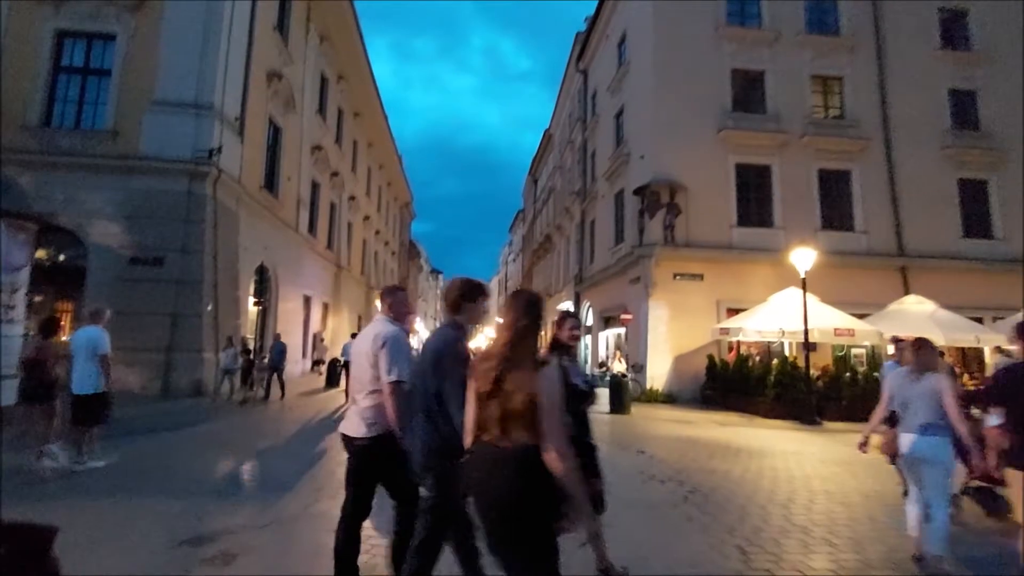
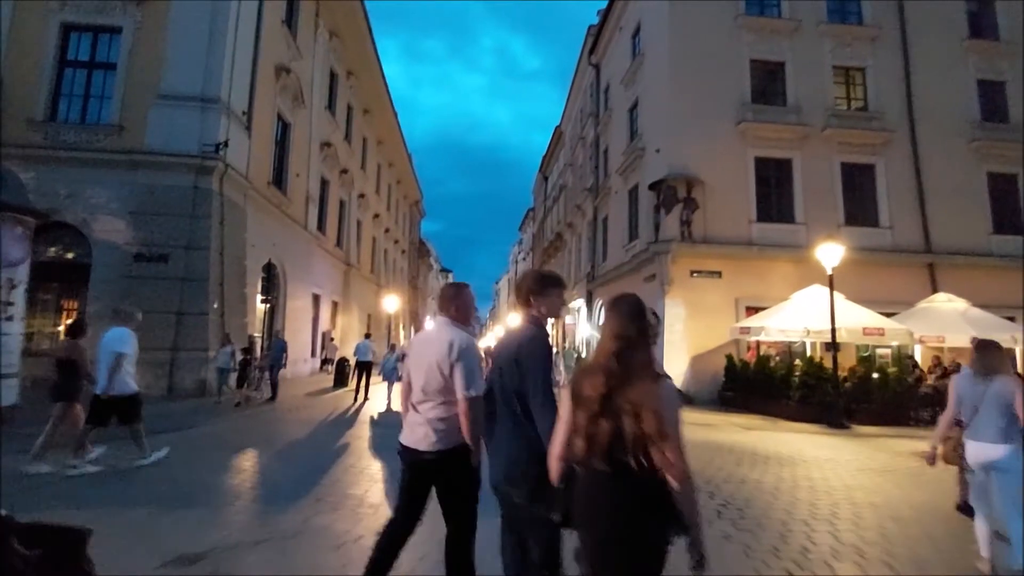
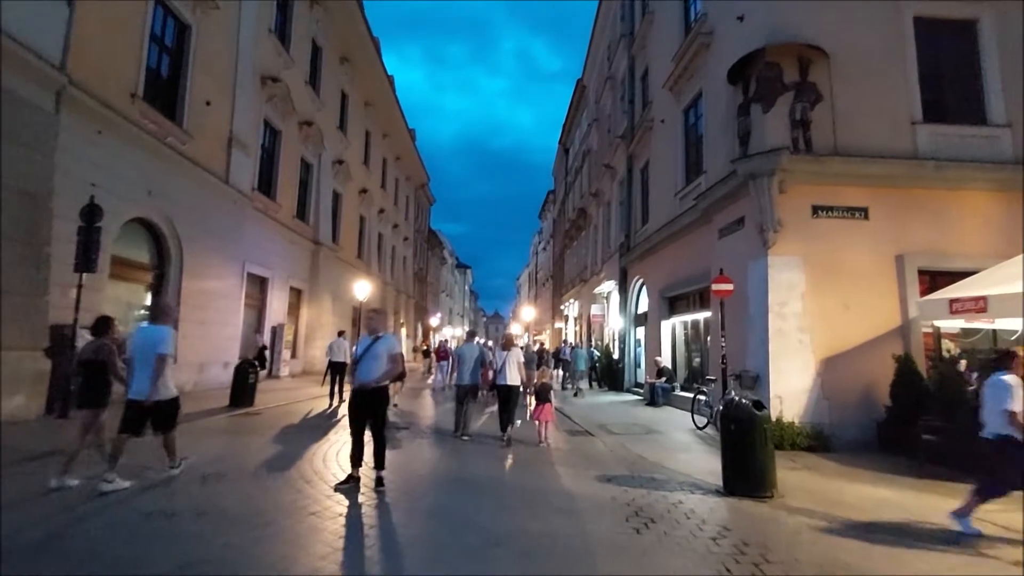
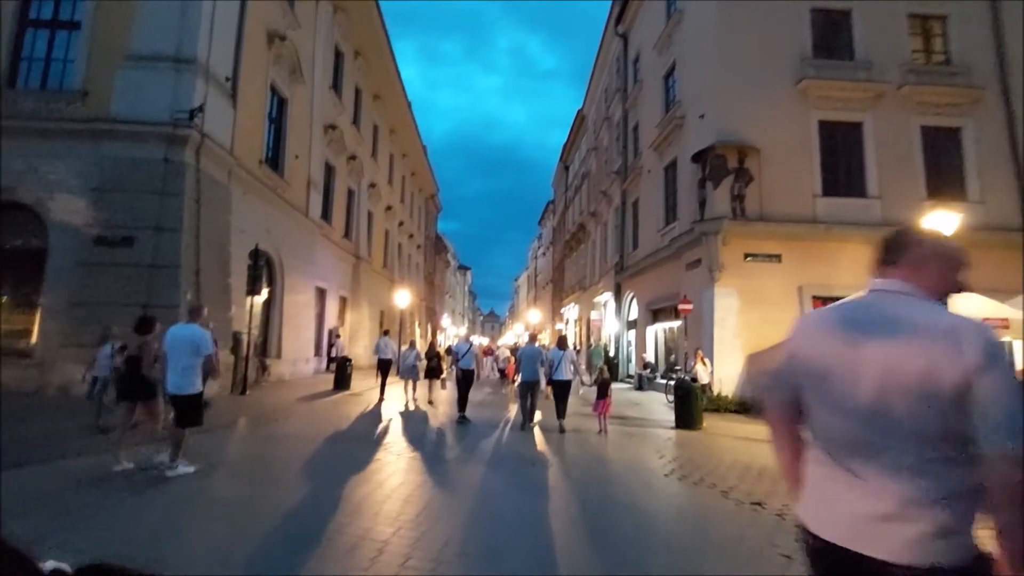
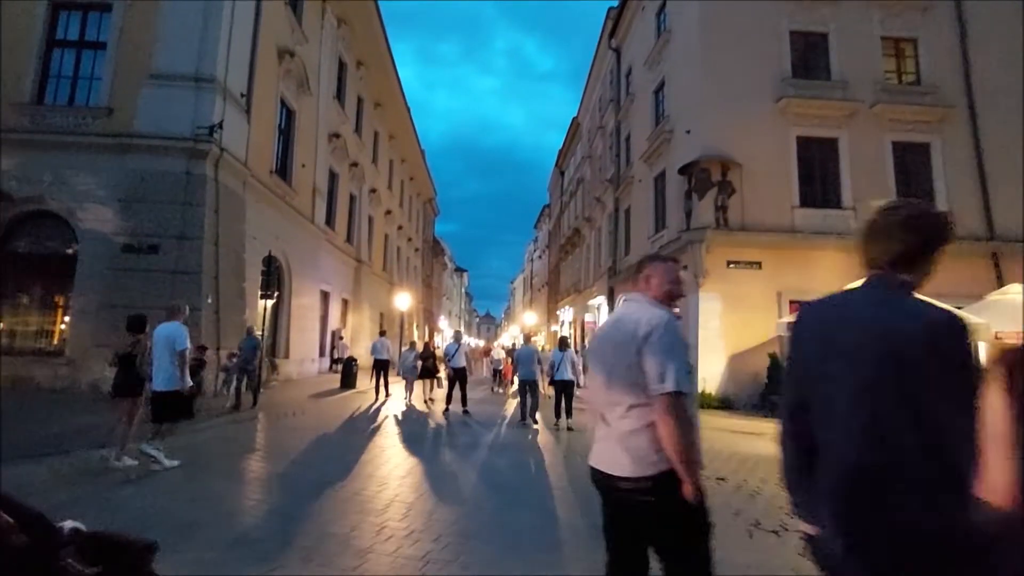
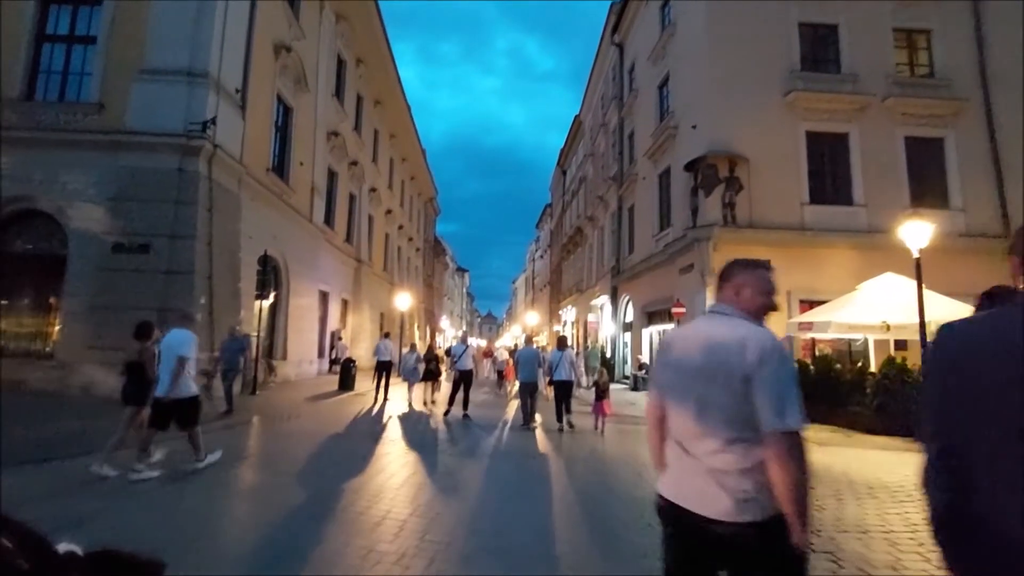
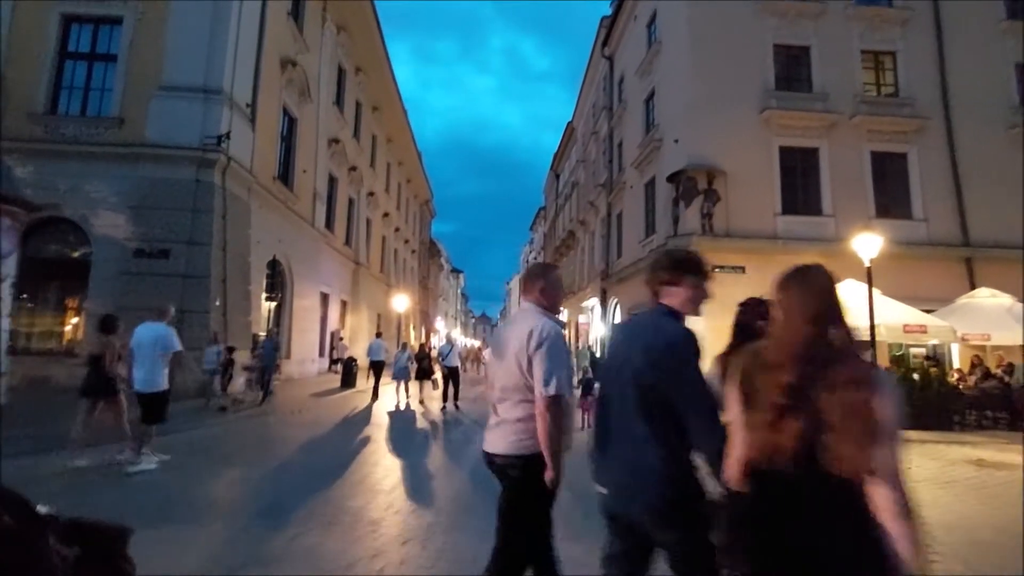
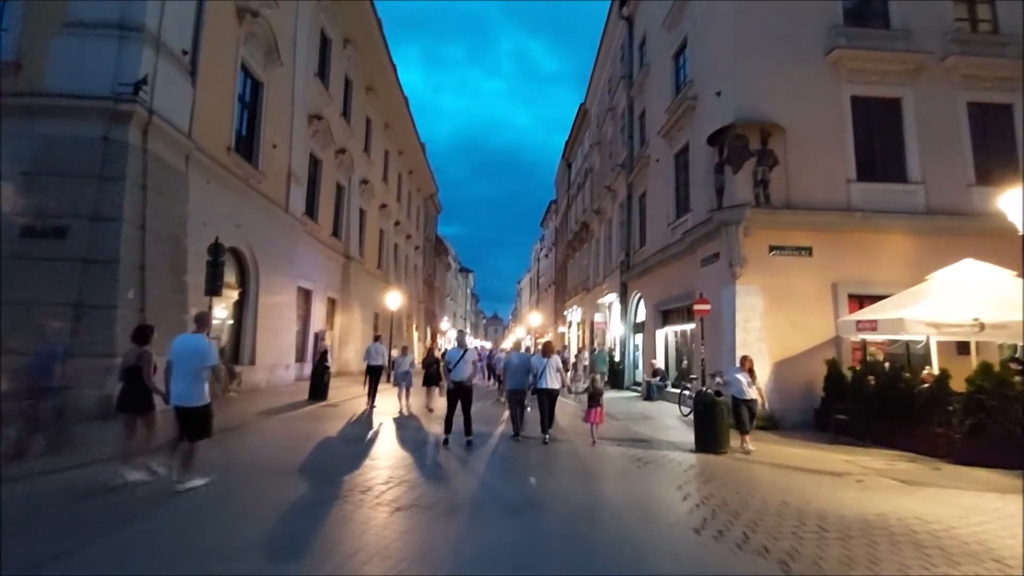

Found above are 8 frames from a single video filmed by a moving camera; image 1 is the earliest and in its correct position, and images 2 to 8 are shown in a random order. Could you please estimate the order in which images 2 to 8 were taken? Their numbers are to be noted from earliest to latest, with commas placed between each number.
2, 7, 5, 6, 4, 8, 3
